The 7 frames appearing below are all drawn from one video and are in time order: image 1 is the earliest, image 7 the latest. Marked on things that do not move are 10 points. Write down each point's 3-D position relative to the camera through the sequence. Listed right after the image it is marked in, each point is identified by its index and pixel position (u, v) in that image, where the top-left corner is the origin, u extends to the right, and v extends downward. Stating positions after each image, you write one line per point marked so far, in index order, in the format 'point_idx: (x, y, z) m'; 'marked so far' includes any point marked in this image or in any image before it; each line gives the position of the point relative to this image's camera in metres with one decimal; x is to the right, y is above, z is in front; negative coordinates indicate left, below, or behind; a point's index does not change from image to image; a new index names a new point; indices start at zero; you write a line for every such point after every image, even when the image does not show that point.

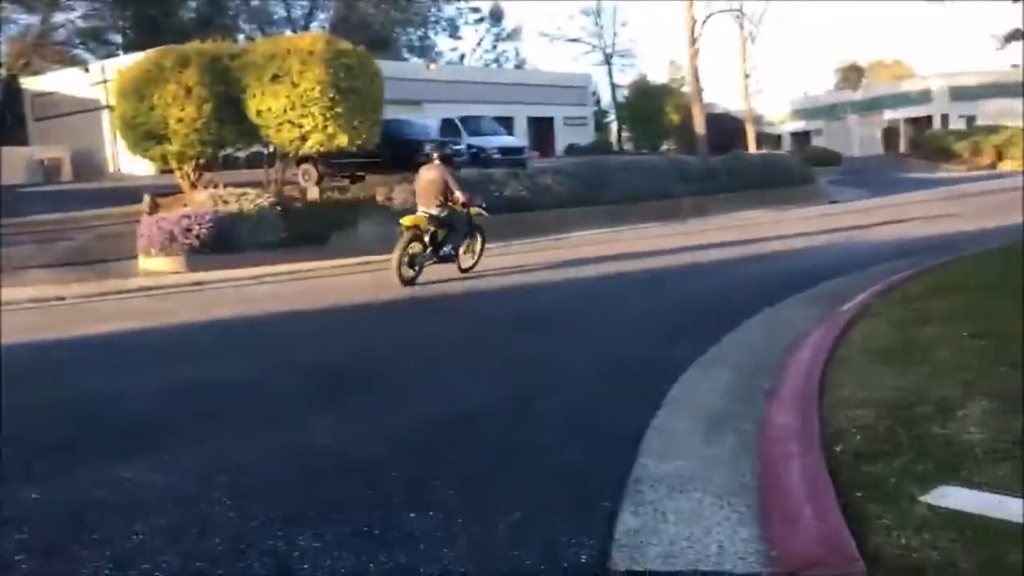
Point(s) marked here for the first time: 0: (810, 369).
0: (+2.0, -0.6, +6.7) m
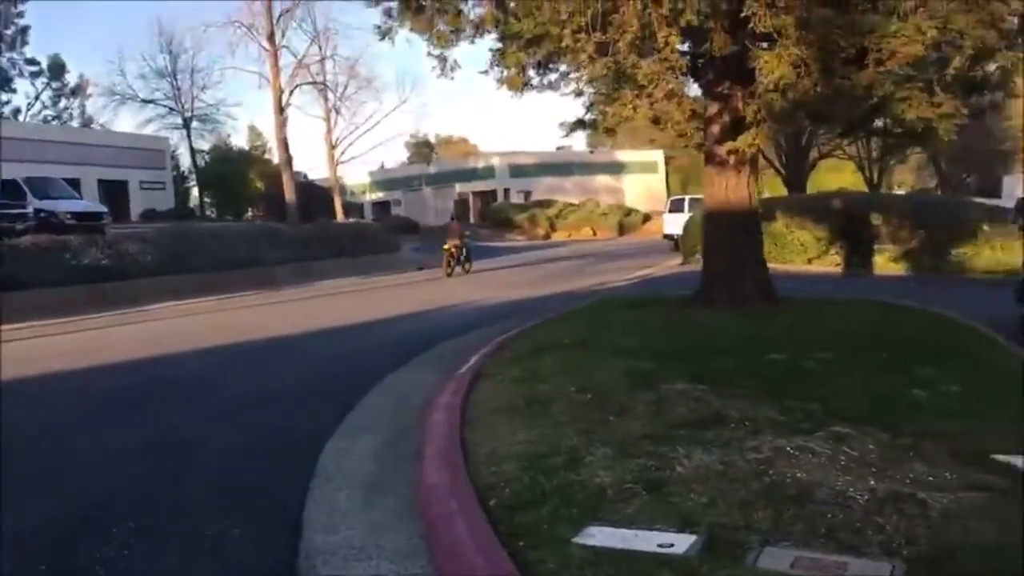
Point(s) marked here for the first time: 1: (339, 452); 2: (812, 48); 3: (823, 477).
0: (-0.5, -1.1, +7.1) m
1: (-1.2, -1.2, +7.0) m
2: (+3.0, +2.4, +9.8) m
3: (+1.7, -1.0, +5.3) m
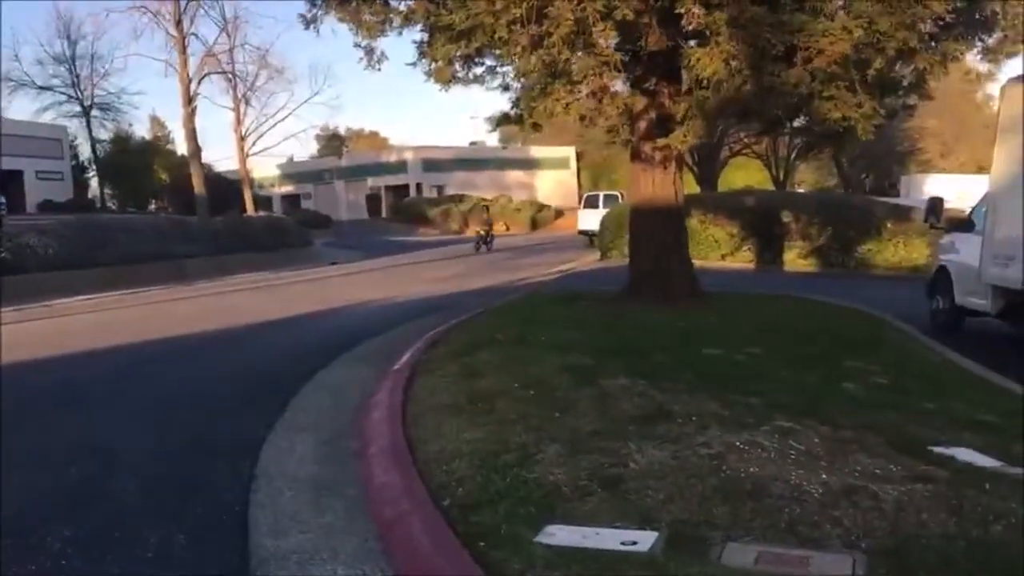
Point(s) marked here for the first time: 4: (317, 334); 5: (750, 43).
0: (-0.9, -1.0, +6.9) m
1: (-1.6, -1.2, +6.8) m
2: (+2.4, +2.5, +10.0) m
3: (+1.5, -1.0, +5.4) m
4: (-2.6, -0.5, +12.5) m
5: (+2.5, +2.5, +10.0) m
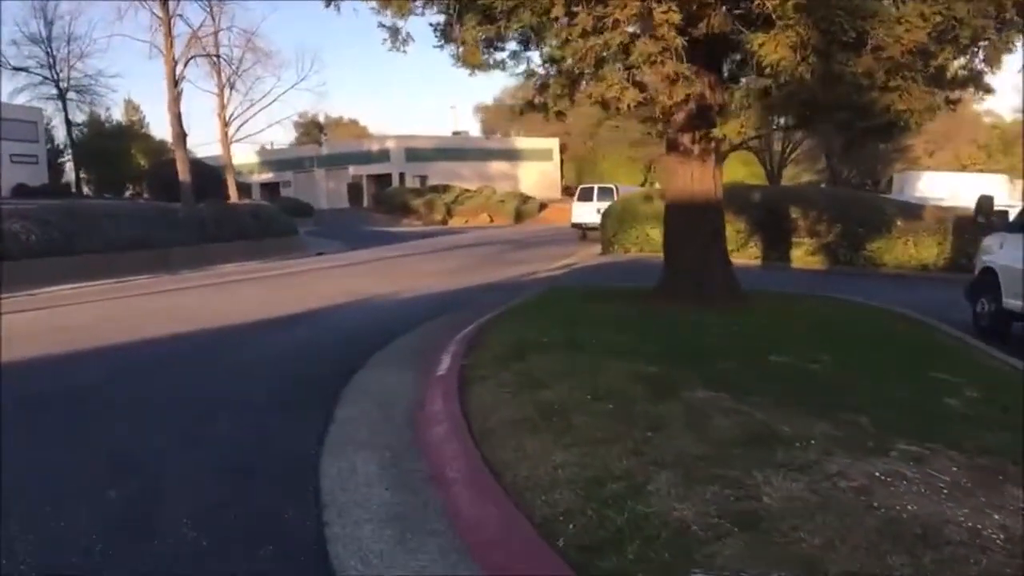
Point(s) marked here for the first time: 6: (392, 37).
0: (-0.3, -1.0, +6.2) m
1: (-1.1, -1.2, +6.0) m
2: (+2.9, +2.5, +9.3) m
3: (+2.1, -1.1, +4.7) m
4: (-2.2, -0.5, +11.7) m
5: (+3.0, +2.5, +9.4) m
6: (-1.6, +3.3, +12.5) m
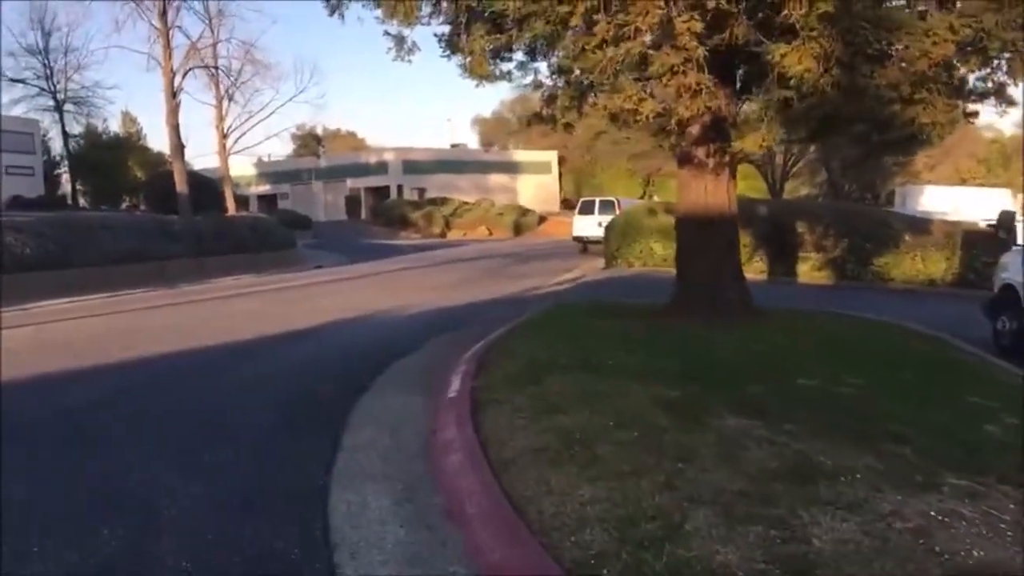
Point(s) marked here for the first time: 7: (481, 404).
0: (-0.2, -1.2, +5.8) m
1: (-0.9, -1.3, +5.6) m
2: (+3.0, +2.3, +9.0) m
3: (+2.2, -1.2, +4.3) m
4: (-2.1, -0.7, +11.3) m
5: (+3.1, +2.3, +9.0) m
6: (-1.4, +3.1, +12.2) m
7: (-0.3, -0.9, +7.9) m
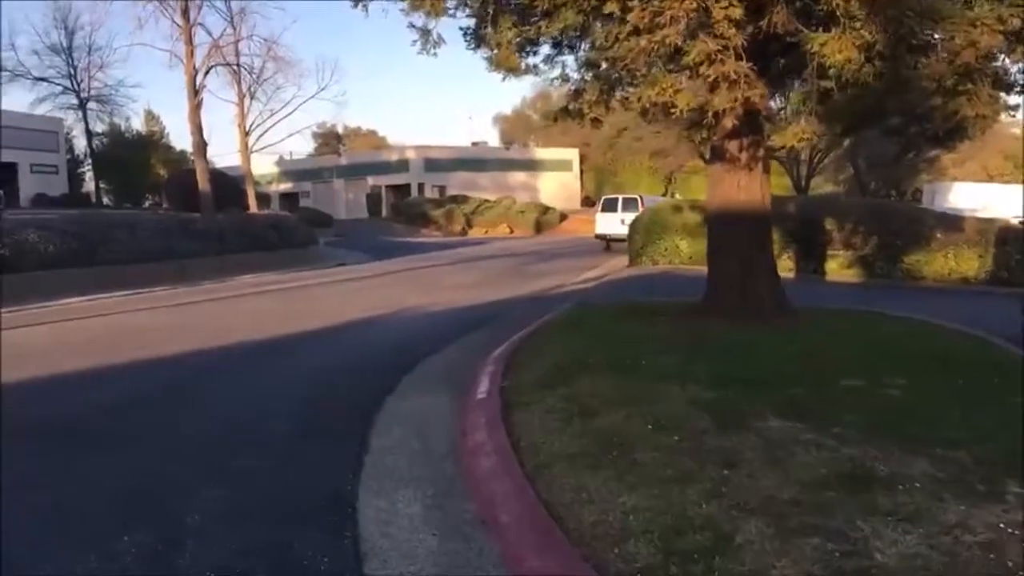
0: (0.0, -1.1, +5.5) m
1: (-0.7, -1.3, +5.4) m
2: (+3.3, +2.3, +8.7) m
3: (+2.4, -1.2, +4.0) m
4: (-1.7, -0.6, +11.1) m
5: (+3.4, +2.4, +8.7) m
6: (-1.1, +3.1, +11.9) m
7: (0.0, -0.9, +7.7) m
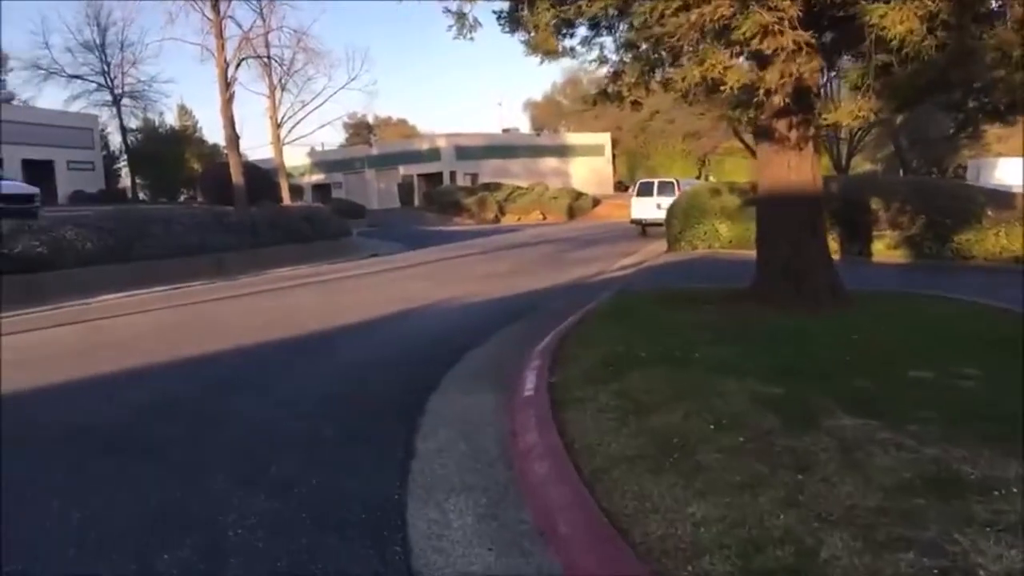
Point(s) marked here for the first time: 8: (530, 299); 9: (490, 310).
0: (+0.3, -1.1, +5.2) m
1: (-0.4, -1.3, +5.1) m
2: (+3.7, +2.4, +8.2) m
3: (+2.6, -1.1, +3.6) m
4: (-1.3, -0.6, +10.8) m
5: (+3.7, +2.5, +8.2) m
6: (-0.7, +3.2, +11.6) m
7: (+0.4, -0.9, +7.3) m
8: (+0.4, -0.2, +15.7) m
9: (-0.2, -0.3, +14.0) m
